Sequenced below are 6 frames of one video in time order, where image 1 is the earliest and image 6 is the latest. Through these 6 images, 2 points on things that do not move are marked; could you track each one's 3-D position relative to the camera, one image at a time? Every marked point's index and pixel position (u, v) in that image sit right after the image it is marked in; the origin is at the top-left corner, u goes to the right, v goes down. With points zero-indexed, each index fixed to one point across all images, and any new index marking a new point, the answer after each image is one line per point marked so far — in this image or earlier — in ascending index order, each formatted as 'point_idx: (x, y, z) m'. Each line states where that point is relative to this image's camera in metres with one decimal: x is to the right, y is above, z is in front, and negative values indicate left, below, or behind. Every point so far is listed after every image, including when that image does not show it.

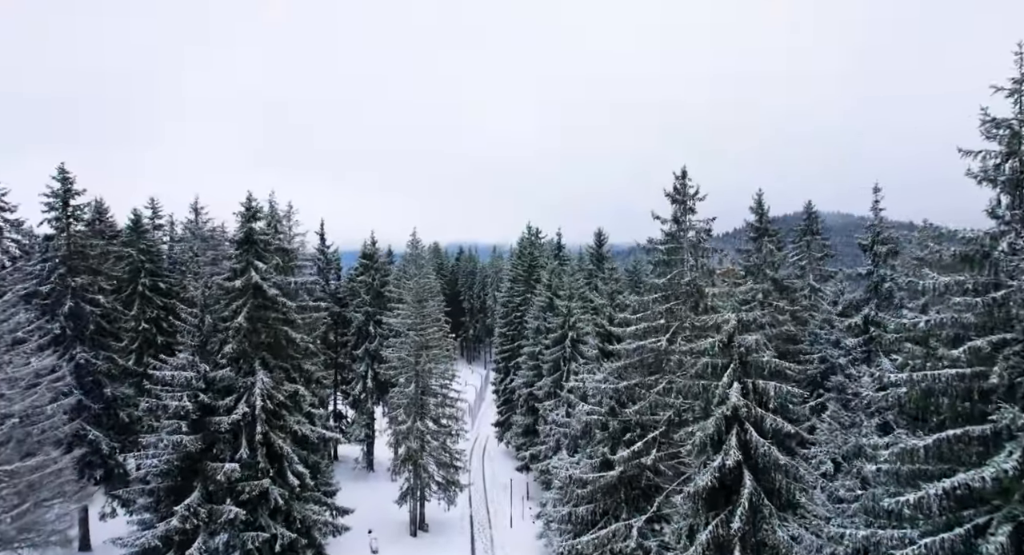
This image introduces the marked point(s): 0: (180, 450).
0: (-8.7, -4.6, +15.9) m
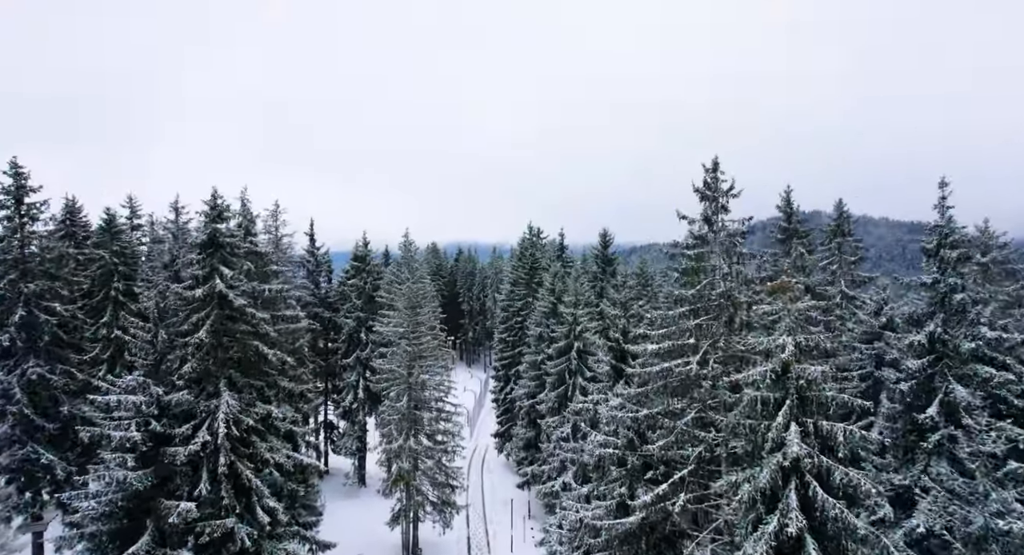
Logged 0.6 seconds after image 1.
0: (-8.7, -4.8, +13.7) m
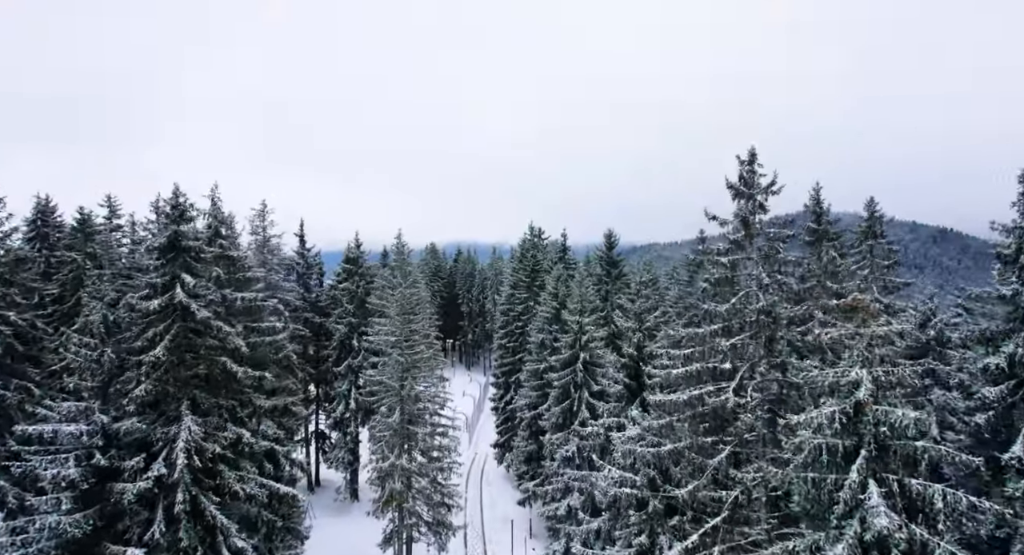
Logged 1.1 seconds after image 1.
0: (-8.7, -5.0, +11.8) m
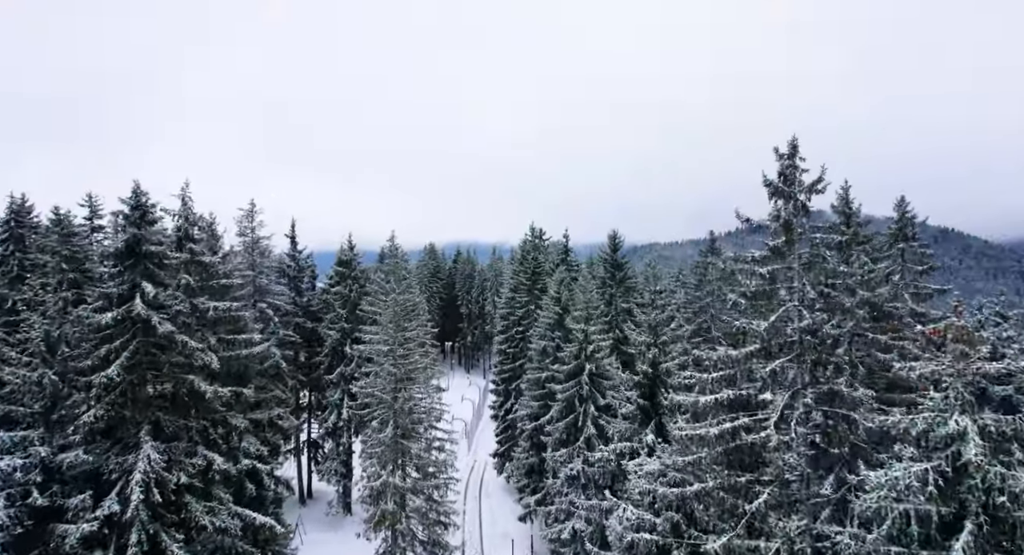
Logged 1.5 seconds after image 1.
0: (-8.7, -5.2, +10.2) m
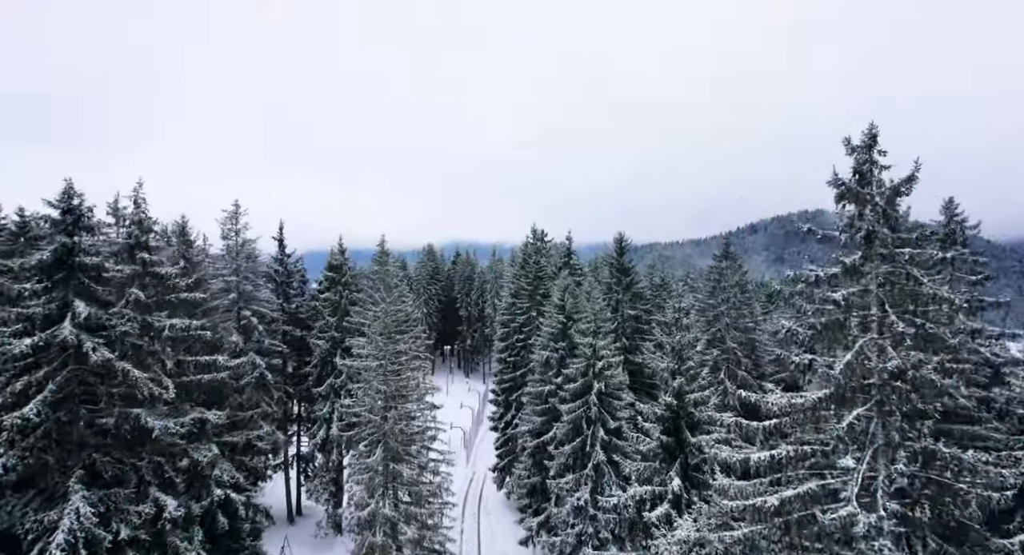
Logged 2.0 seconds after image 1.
0: (-8.7, -5.5, +8.2) m
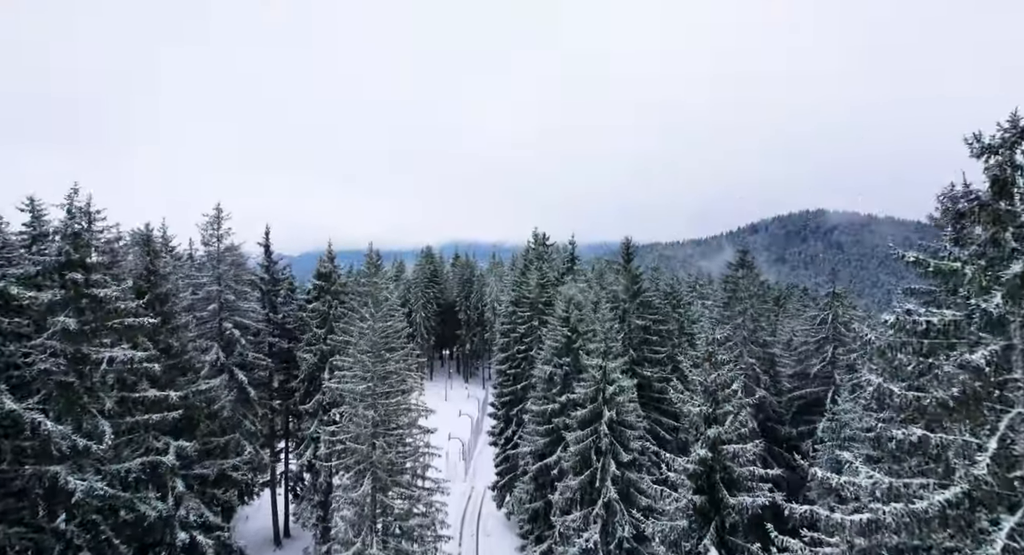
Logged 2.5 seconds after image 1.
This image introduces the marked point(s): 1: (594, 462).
0: (-8.6, -5.9, +6.2) m
1: (+2.4, -5.4, +17.8) m
